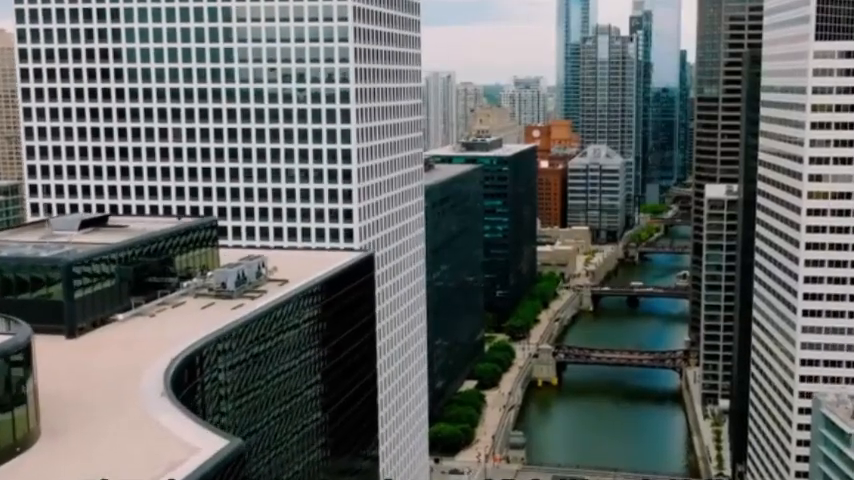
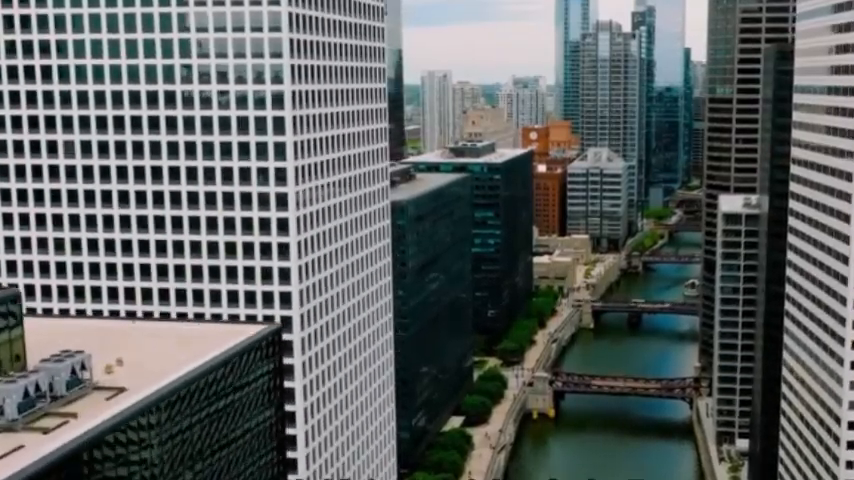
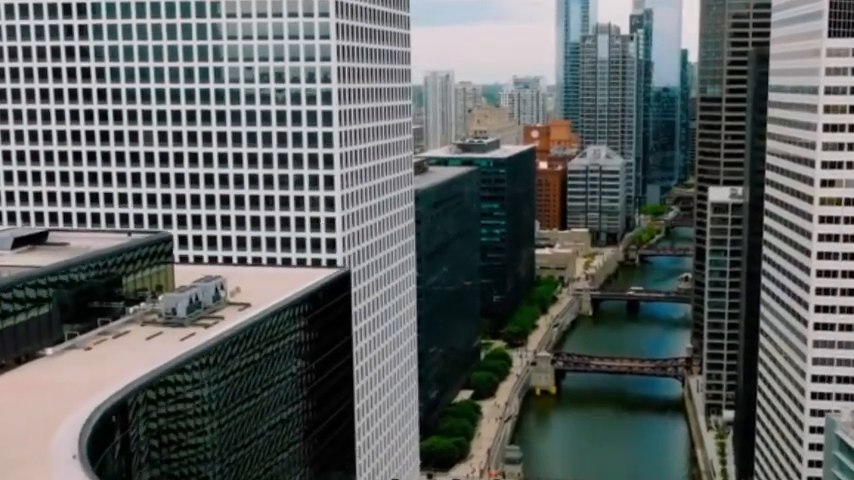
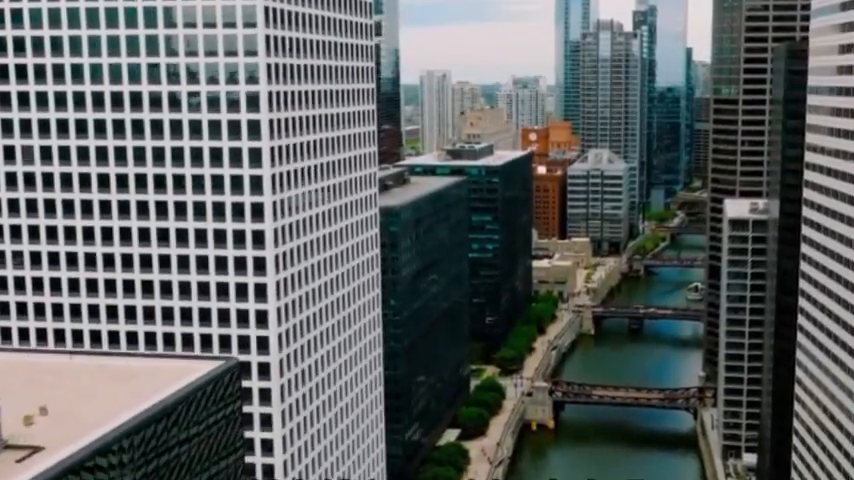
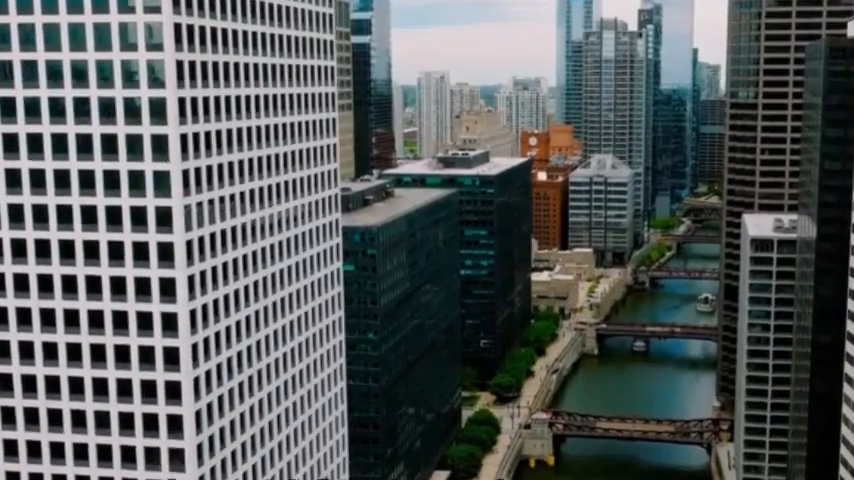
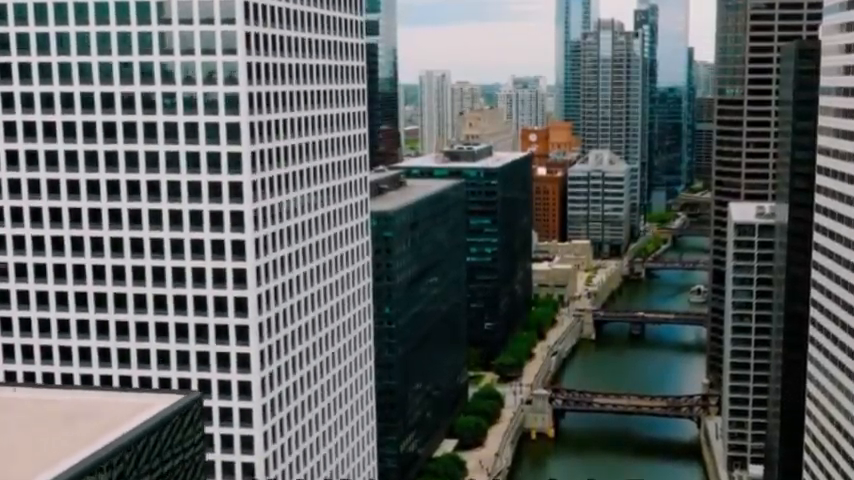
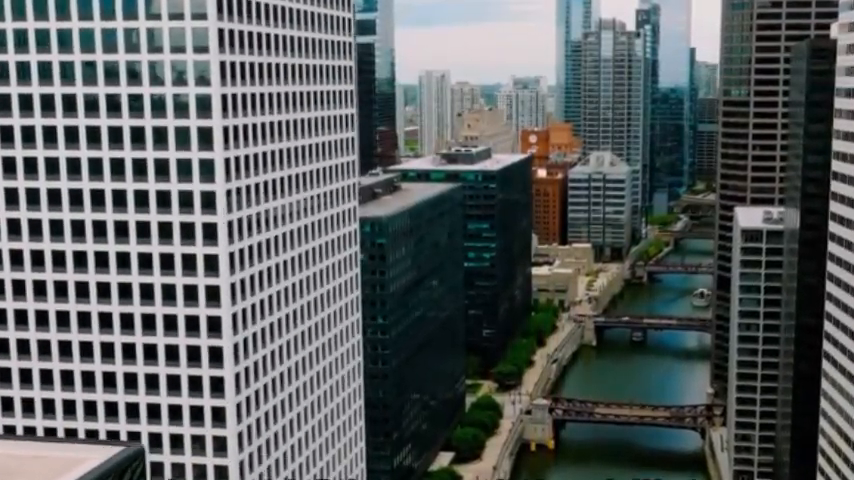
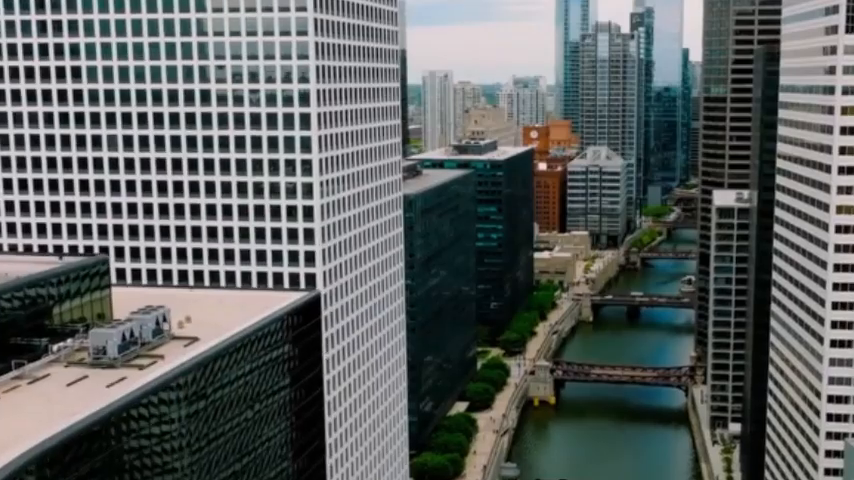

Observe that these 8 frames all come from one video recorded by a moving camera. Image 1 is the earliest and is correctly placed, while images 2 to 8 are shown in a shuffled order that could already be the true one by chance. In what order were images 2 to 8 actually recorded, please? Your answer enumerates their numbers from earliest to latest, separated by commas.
3, 8, 2, 4, 6, 7, 5
